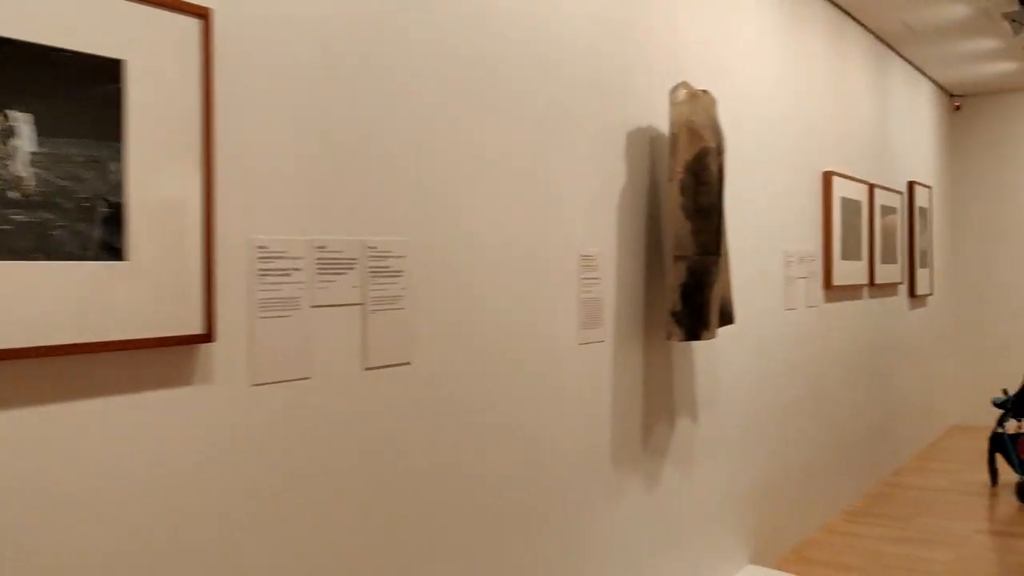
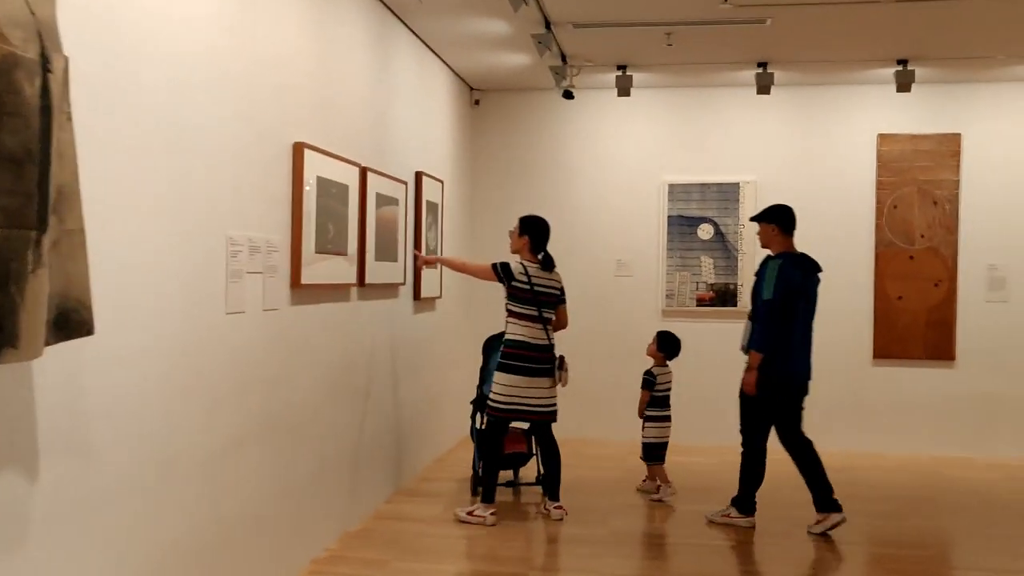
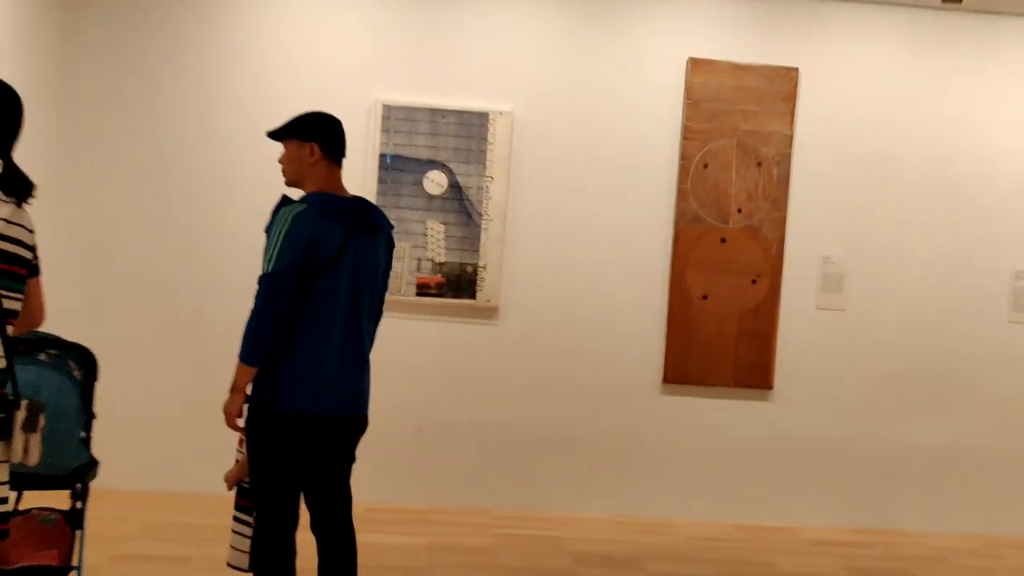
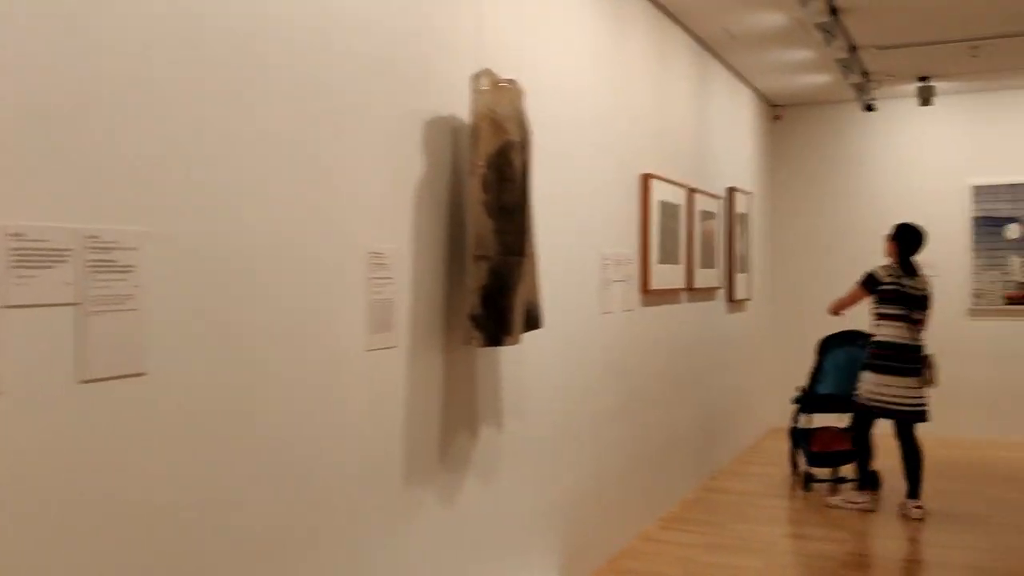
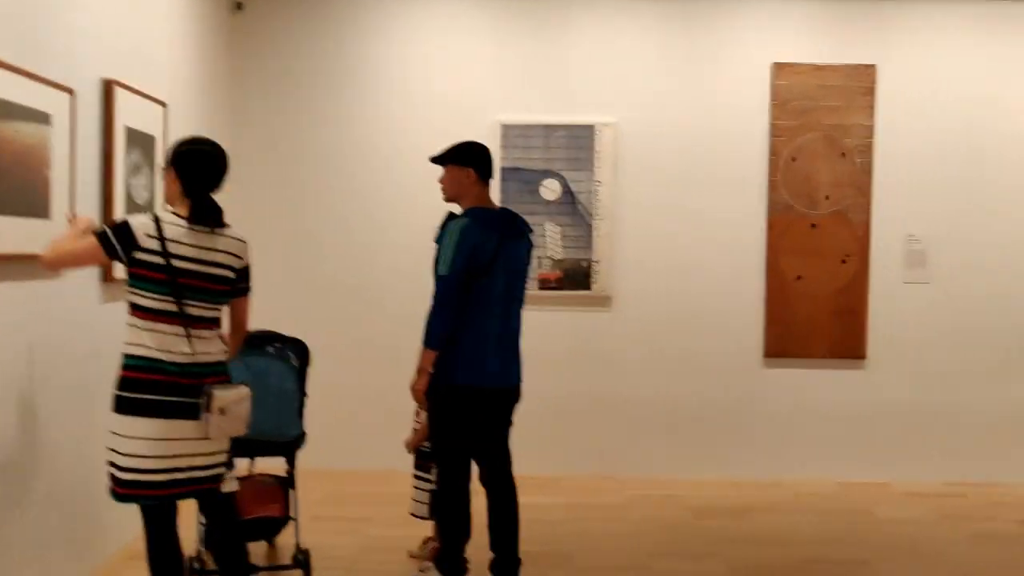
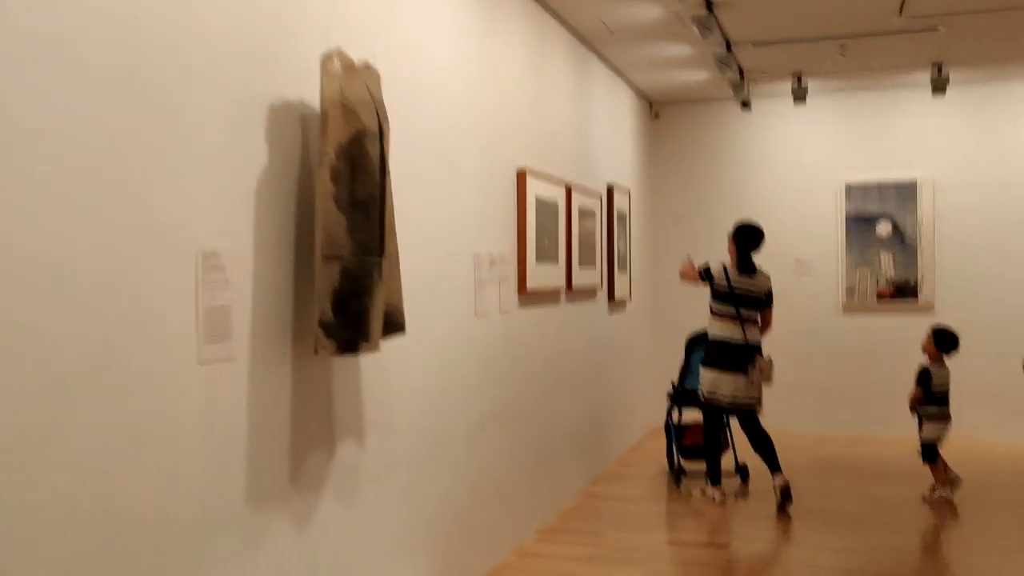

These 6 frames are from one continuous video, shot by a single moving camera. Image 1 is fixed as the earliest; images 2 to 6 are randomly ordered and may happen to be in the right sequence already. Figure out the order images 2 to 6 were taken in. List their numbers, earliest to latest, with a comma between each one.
4, 6, 2, 5, 3
